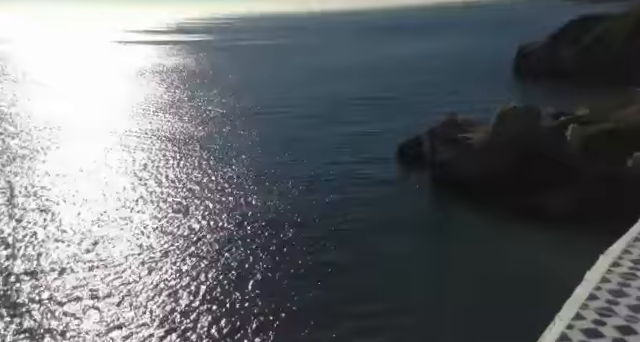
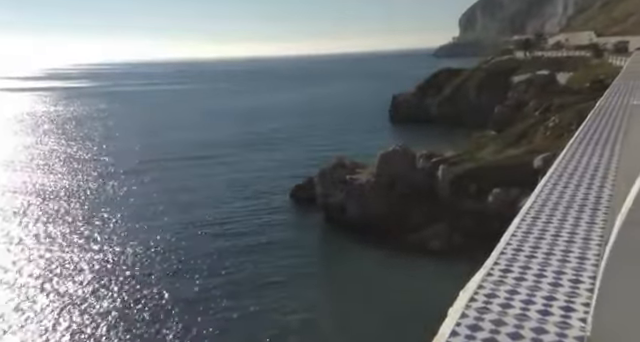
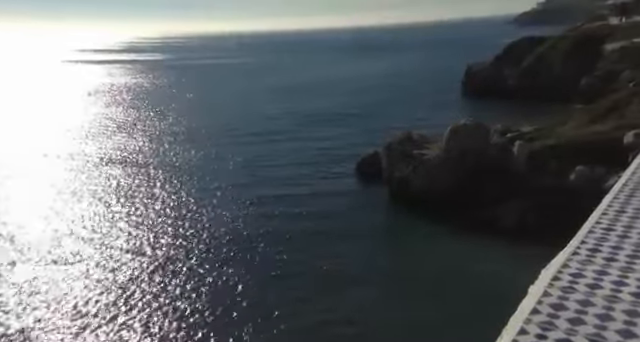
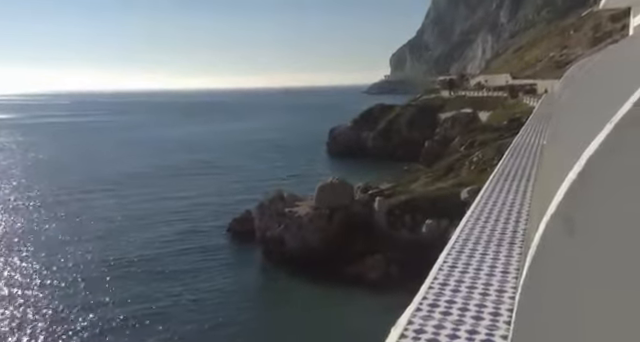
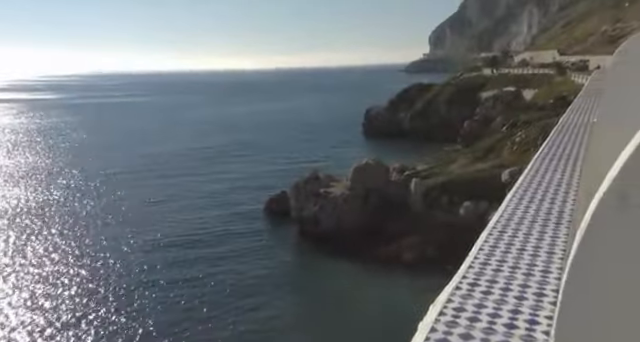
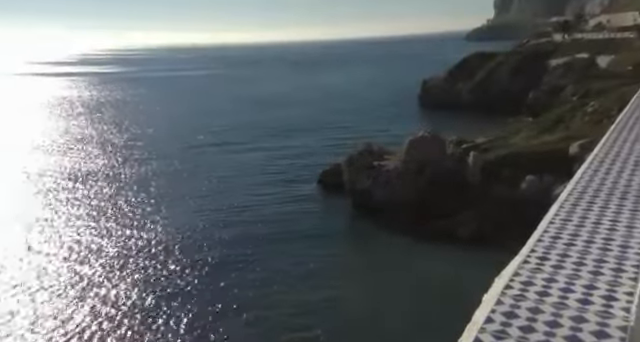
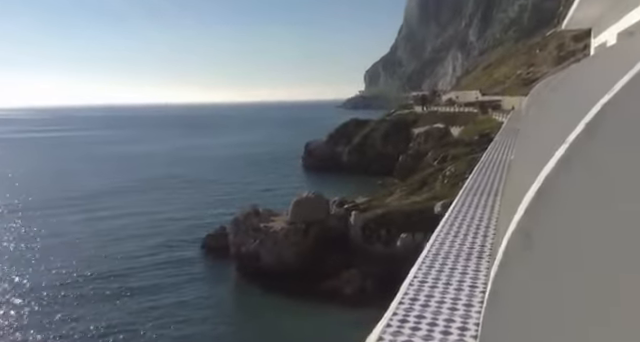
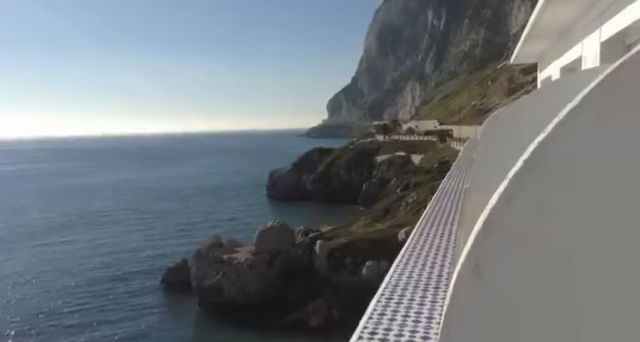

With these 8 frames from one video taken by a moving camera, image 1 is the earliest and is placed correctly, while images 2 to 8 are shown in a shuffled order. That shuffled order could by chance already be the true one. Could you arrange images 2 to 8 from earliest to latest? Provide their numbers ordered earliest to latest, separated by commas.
3, 6, 2, 5, 4, 7, 8
